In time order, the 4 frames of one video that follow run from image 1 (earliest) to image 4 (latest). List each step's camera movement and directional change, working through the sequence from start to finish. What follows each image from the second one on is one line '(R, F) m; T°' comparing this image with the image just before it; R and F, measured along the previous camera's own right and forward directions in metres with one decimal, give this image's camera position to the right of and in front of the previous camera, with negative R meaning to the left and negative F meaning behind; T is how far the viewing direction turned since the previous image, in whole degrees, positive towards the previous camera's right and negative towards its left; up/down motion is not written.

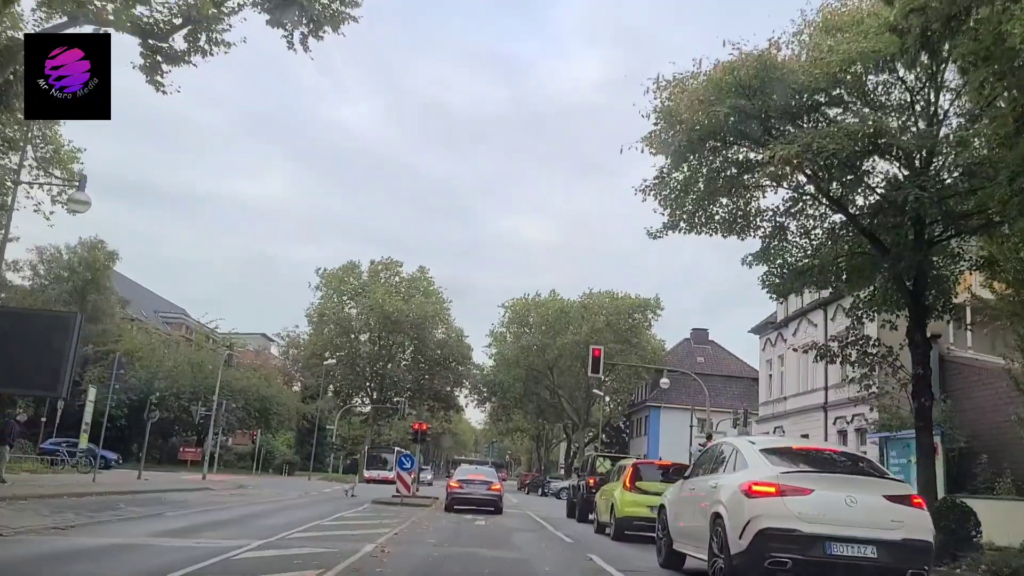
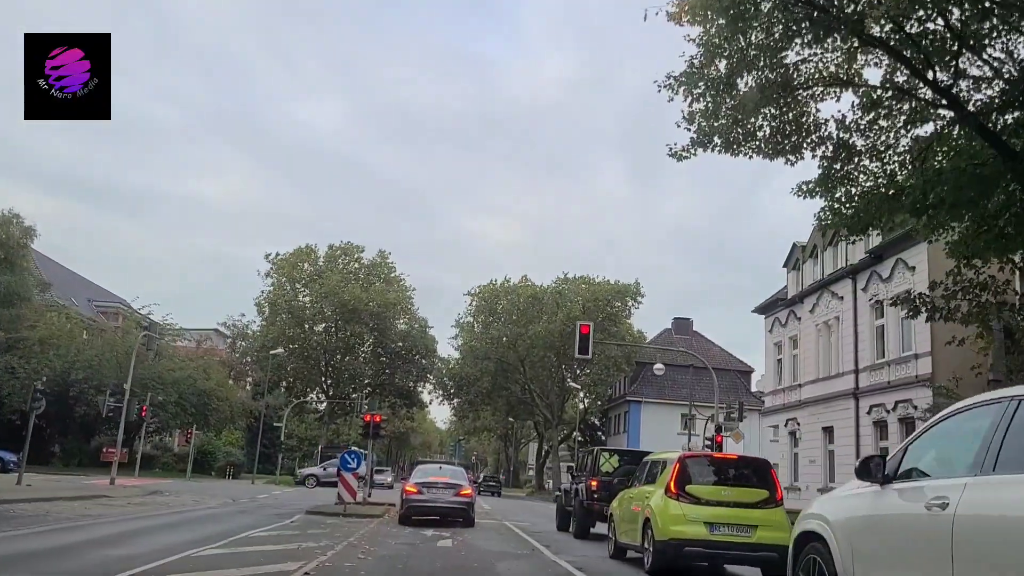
(-0.2, +5.3) m; +2°
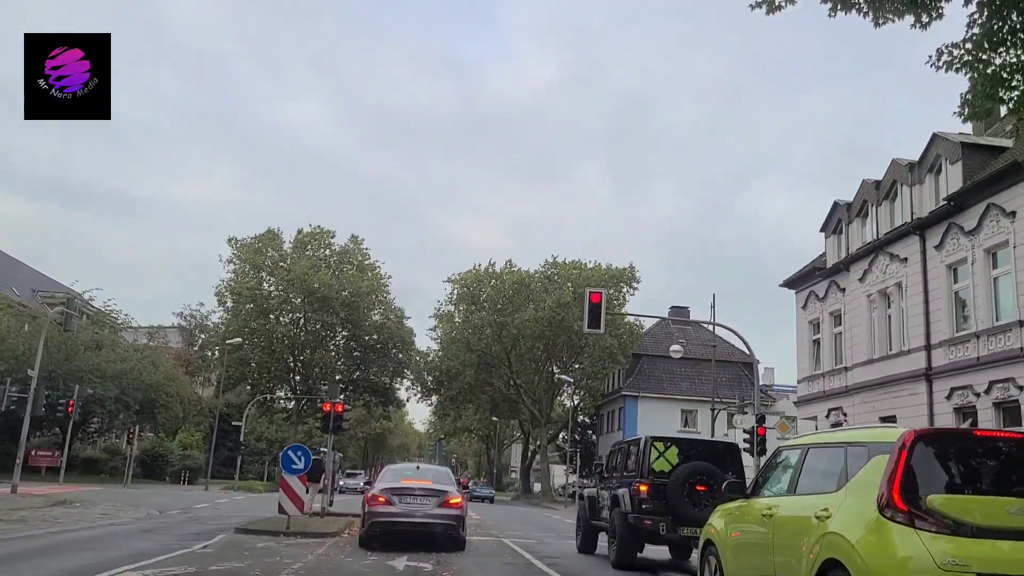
(-0.4, +5.1) m; +1°
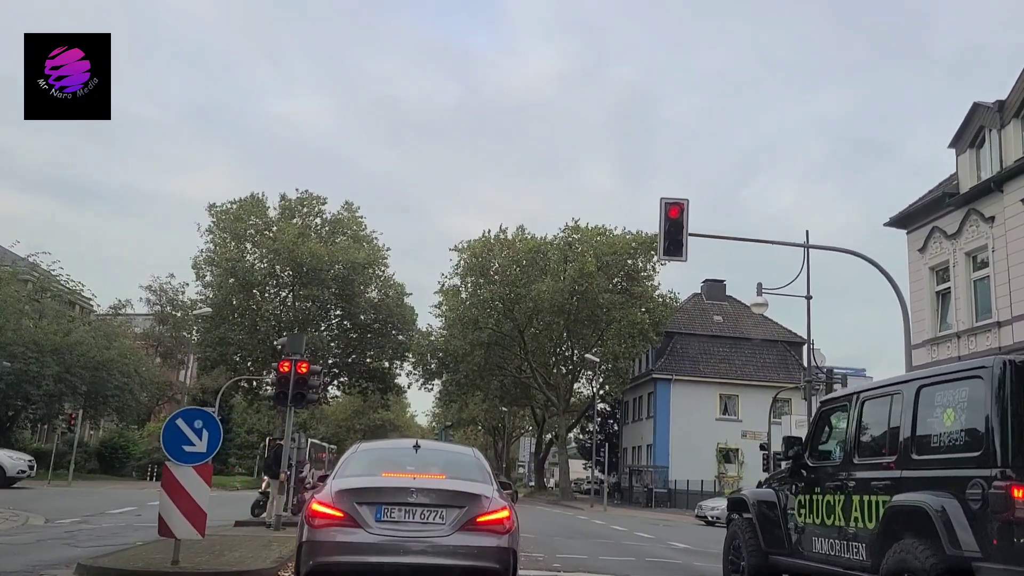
(-0.7, +6.8) m; 0°
